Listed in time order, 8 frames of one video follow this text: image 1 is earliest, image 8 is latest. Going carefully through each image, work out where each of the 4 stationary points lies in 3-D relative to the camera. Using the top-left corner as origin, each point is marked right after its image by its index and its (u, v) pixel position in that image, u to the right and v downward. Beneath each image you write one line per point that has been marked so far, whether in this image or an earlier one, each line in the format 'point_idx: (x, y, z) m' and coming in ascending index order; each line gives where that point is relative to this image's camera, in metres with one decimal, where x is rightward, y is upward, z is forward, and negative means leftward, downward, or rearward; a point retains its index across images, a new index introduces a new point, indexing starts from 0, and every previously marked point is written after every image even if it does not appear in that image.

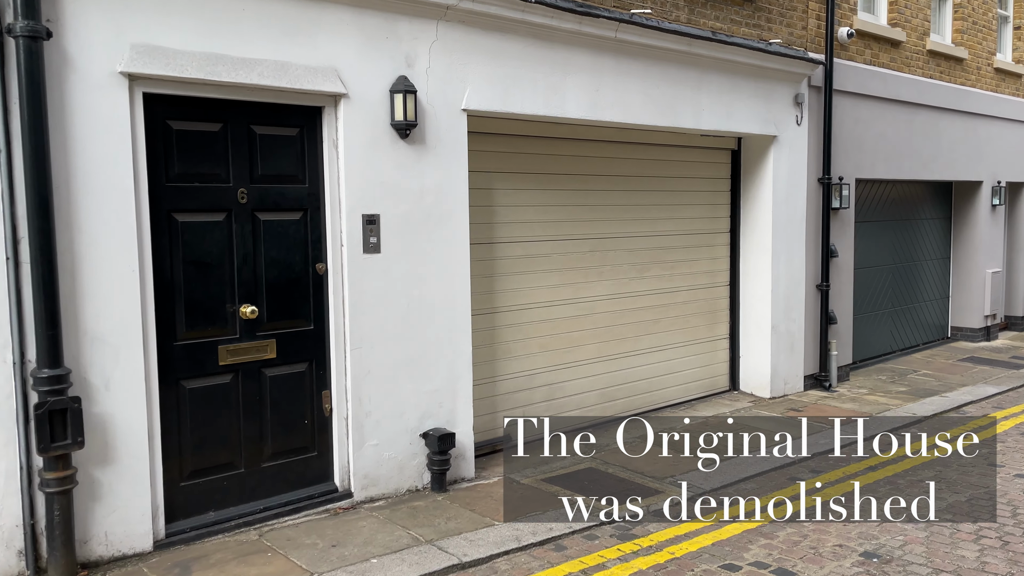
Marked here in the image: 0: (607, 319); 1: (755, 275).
0: (+0.9, -0.3, +7.1) m
1: (+2.6, +0.1, +8.2) m
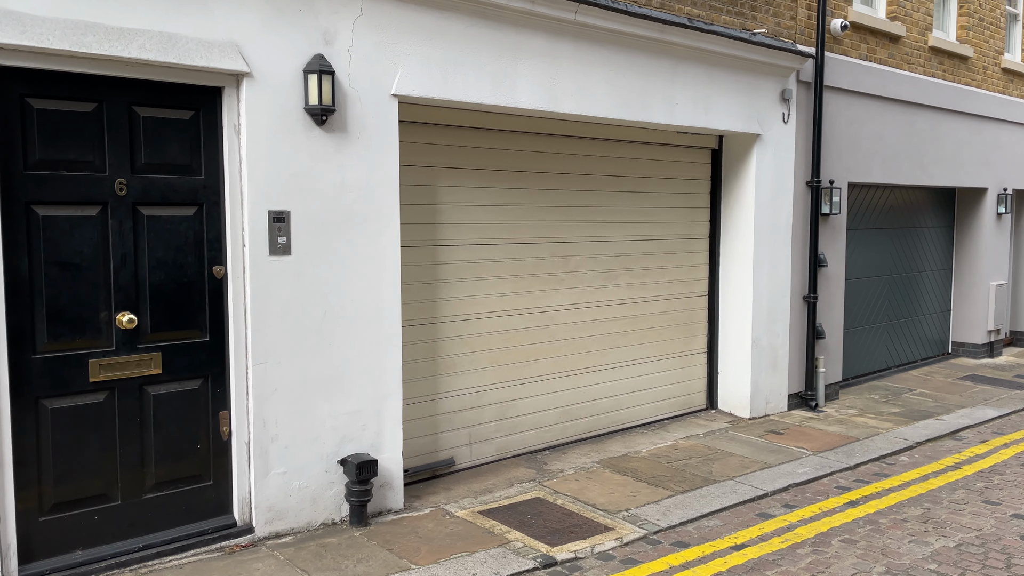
0: (+0.5, -0.4, +6.5) m
1: (+2.2, 0.0, +7.6) m
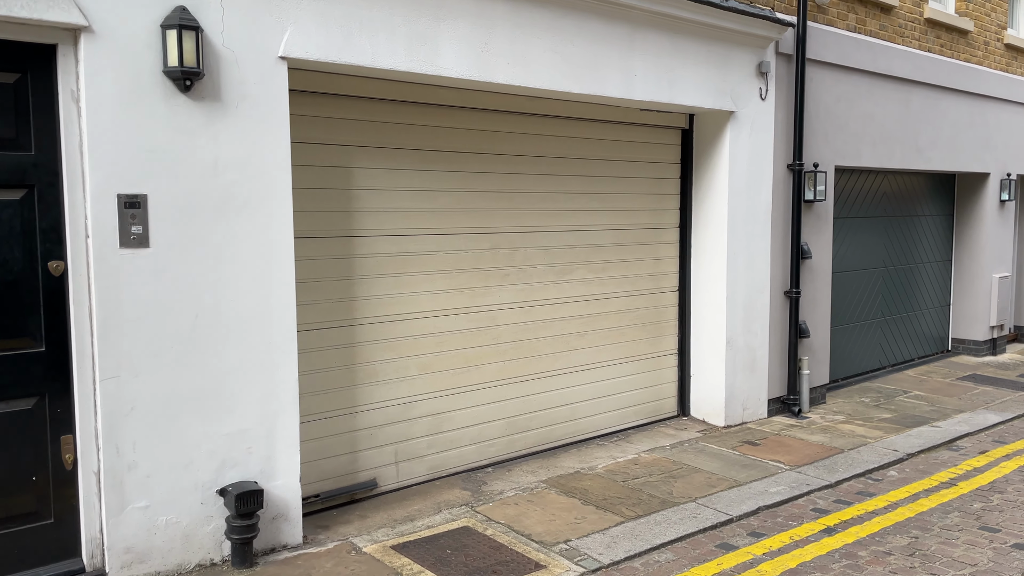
0: (0.0, -0.3, +5.7) m
1: (+1.8, +0.1, +6.8) m
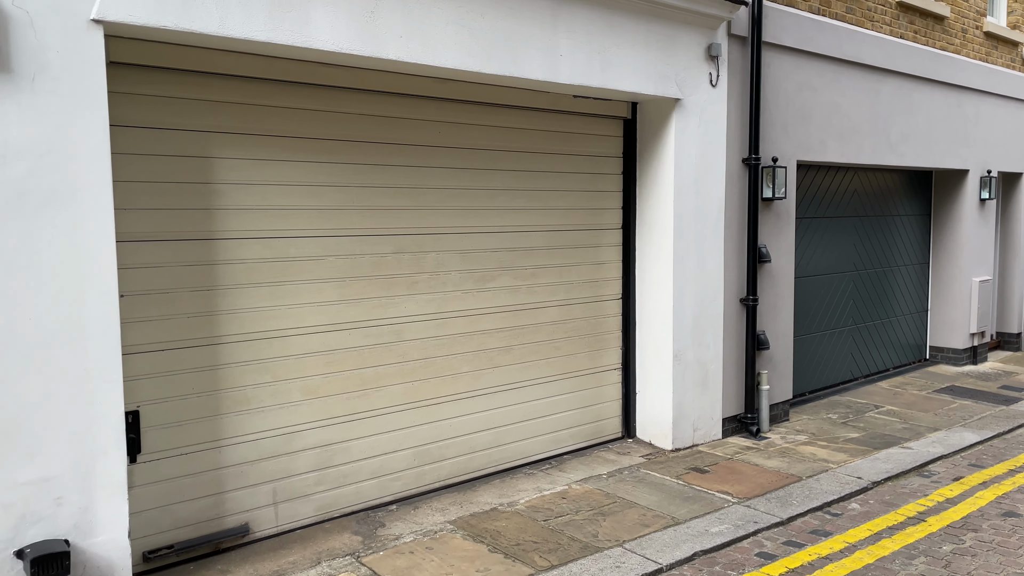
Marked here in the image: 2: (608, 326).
0: (-0.6, -0.4, +5.0) m
1: (+1.1, 0.0, +6.1) m
2: (+0.8, -0.3, +6.2) m
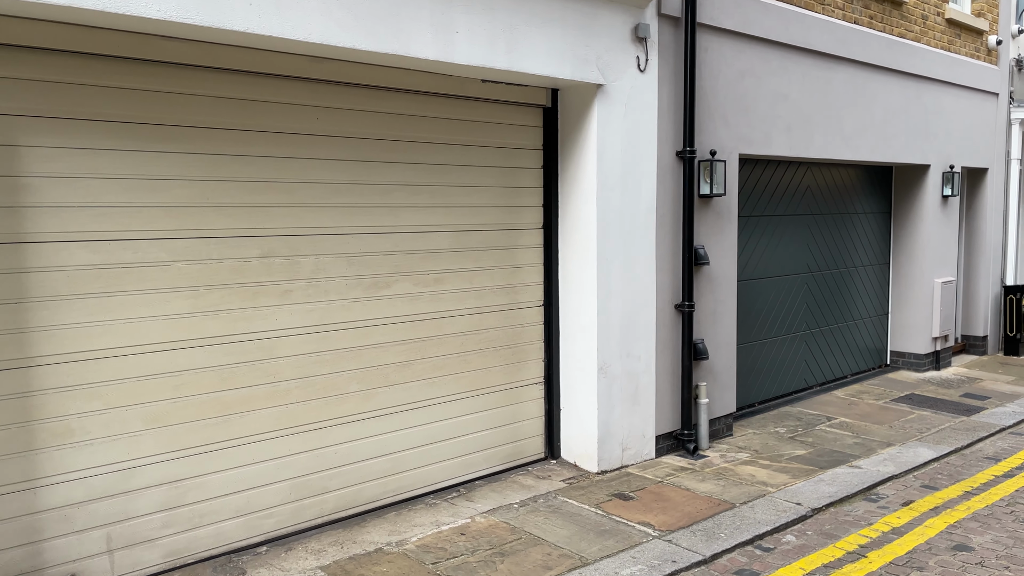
0: (-1.2, -0.5, +4.4) m
1: (+0.5, 0.0, +5.5) m
2: (+0.1, -0.4, +5.6) m
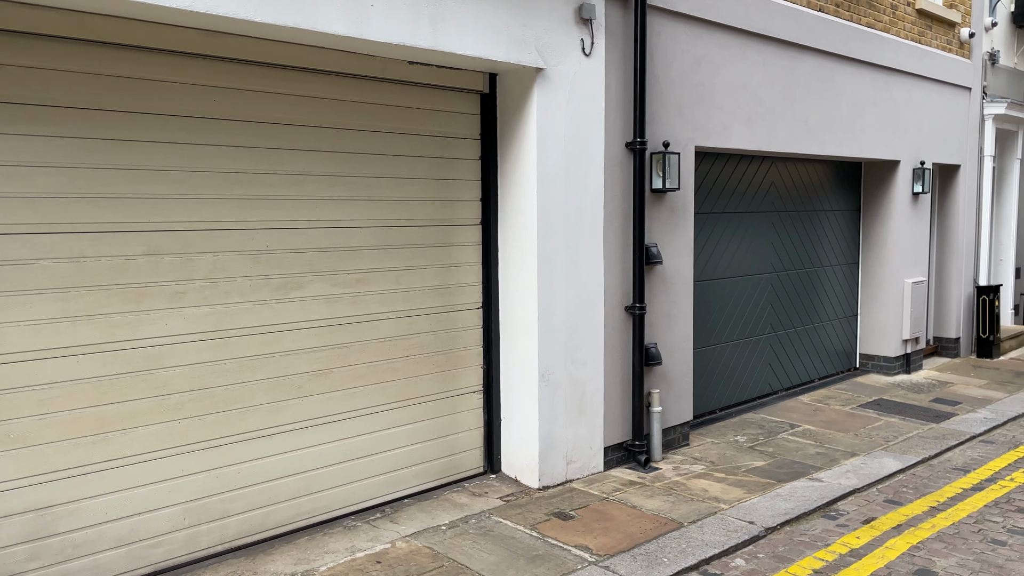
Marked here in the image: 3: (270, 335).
0: (-1.6, -0.5, +4.0) m
1: (0.0, 0.0, +5.1) m
2: (-0.3, -0.4, +5.2) m
3: (-1.3, -0.3, +4.2) m
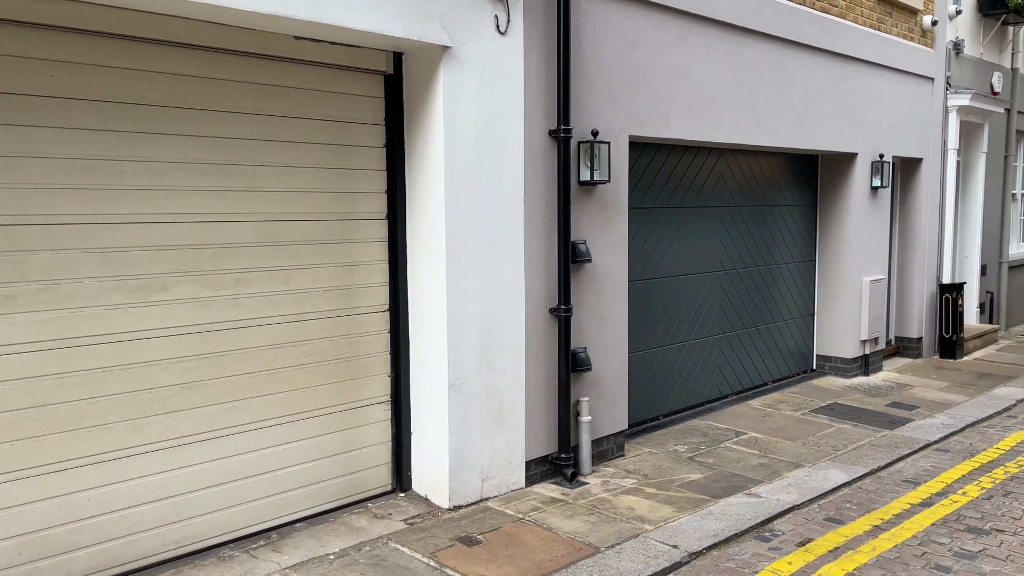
0: (-2.2, -0.5, +3.5) m
1: (-0.5, 0.0, +4.7) m
2: (-0.9, -0.4, +4.7) m
3: (-1.9, -0.3, +3.7) m
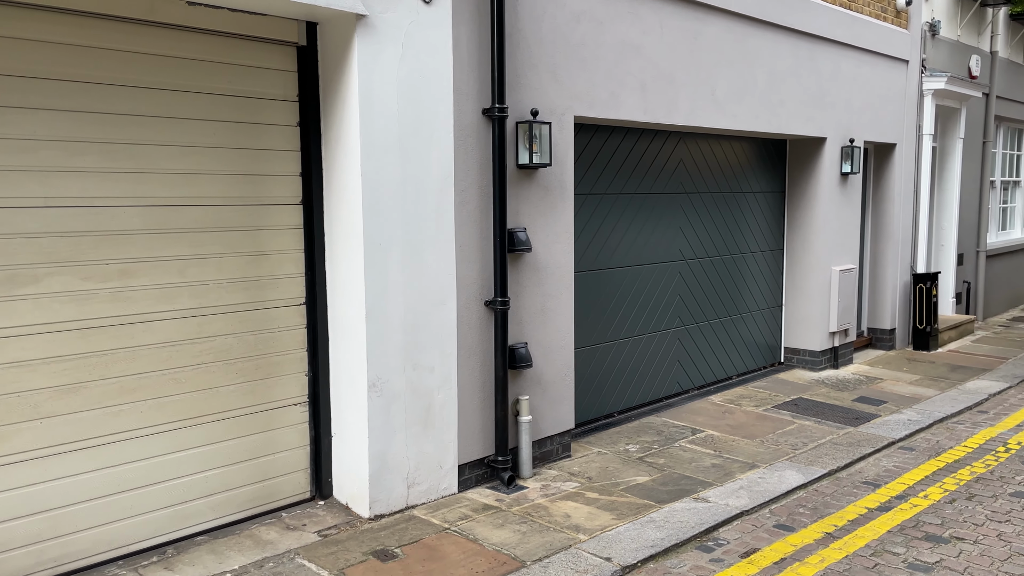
0: (-2.6, -0.4, +3.1) m
1: (-1.0, 0.0, +4.3) m
2: (-1.3, -0.3, +4.4) m
3: (-2.3, -0.2, +3.4) m
